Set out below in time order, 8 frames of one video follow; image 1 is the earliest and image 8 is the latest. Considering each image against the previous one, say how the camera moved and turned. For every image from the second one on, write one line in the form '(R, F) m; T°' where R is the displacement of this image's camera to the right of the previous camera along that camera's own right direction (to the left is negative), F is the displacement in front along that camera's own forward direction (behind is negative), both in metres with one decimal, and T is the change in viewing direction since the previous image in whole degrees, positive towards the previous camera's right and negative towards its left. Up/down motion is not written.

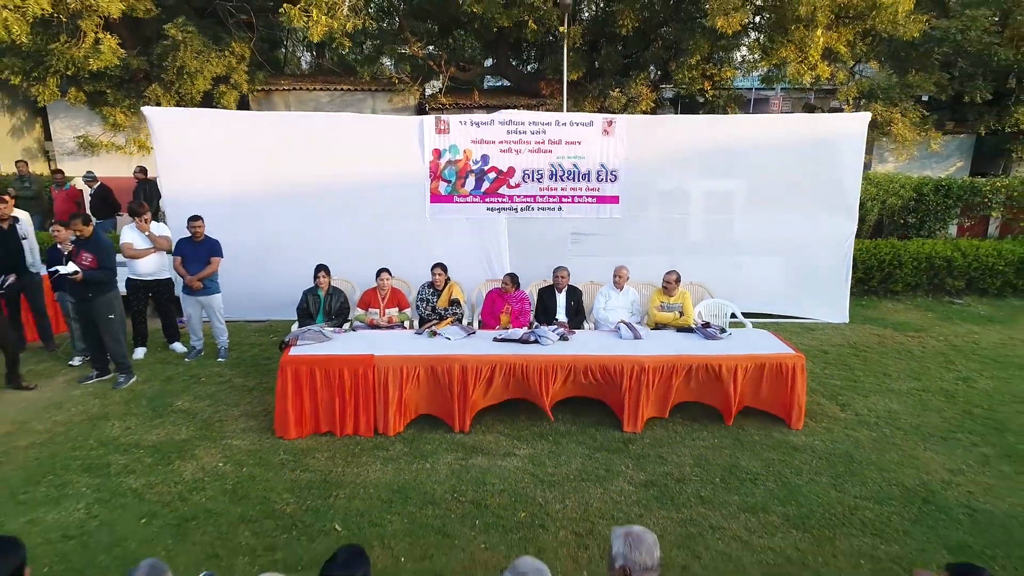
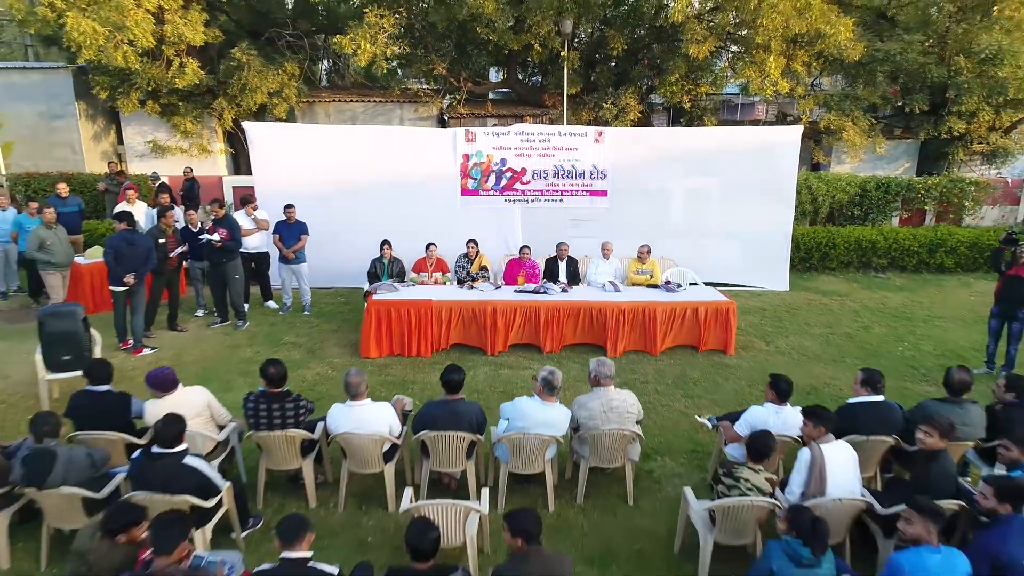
(-0.1, -1.9) m; 0°
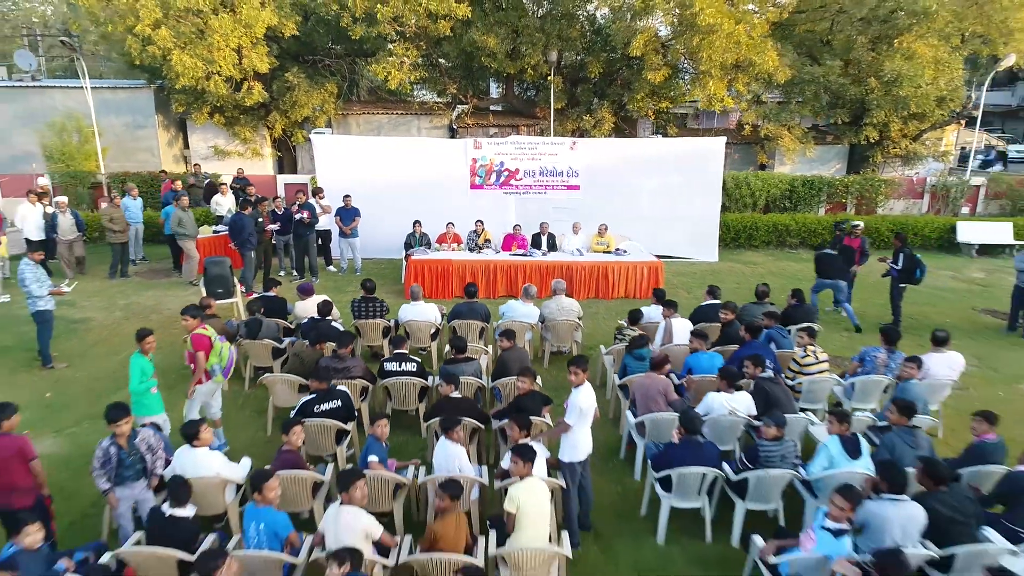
(+0.1, -2.9) m; 0°
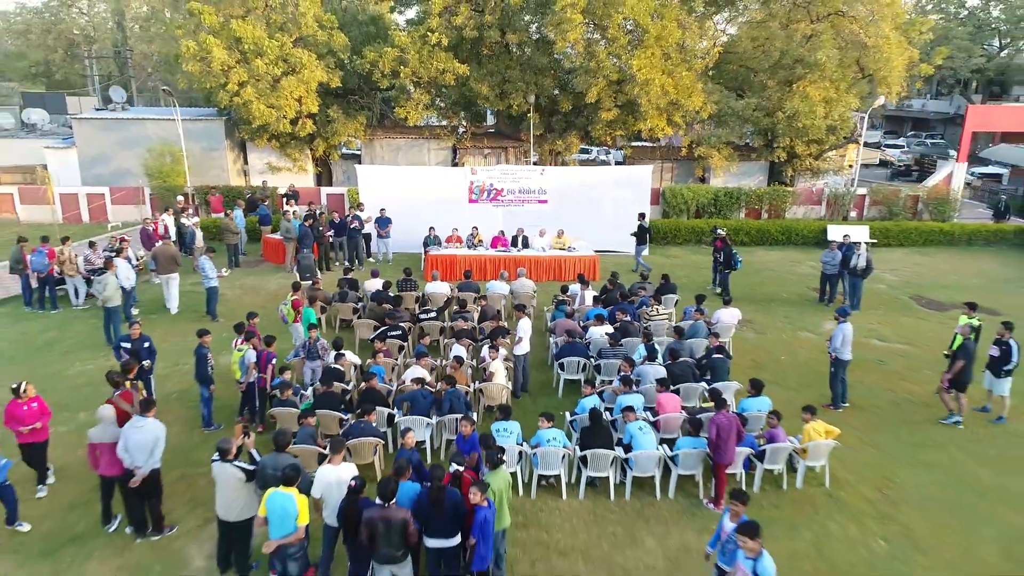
(+0.3, -4.6) m; 0°
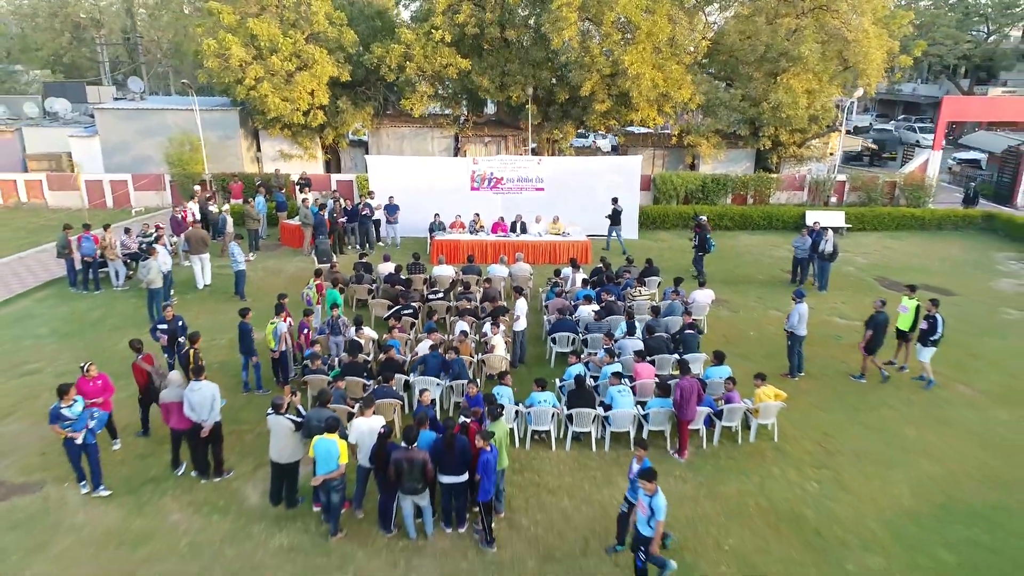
(0.0, -1.3) m; 0°
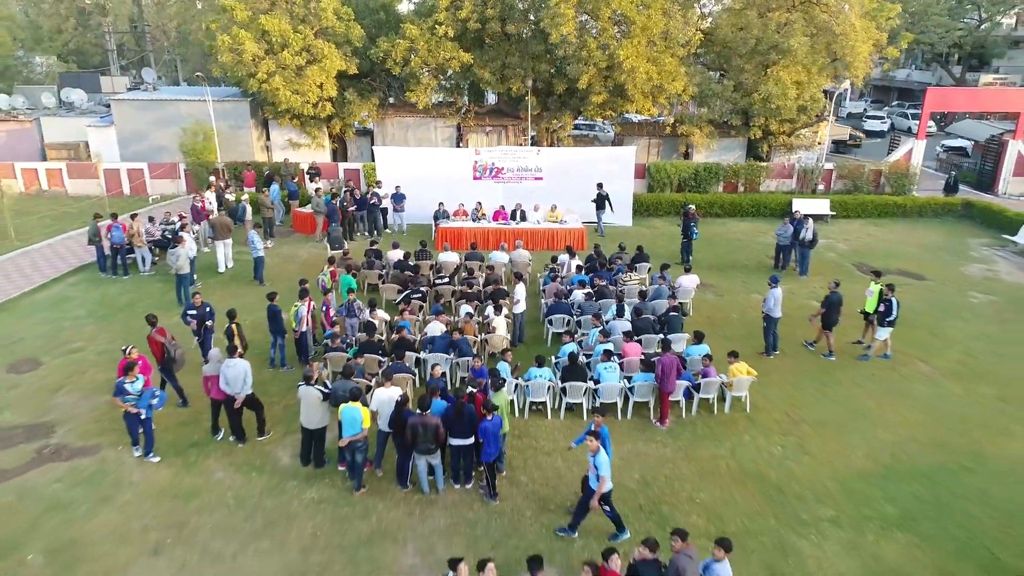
(0.0, -1.0) m; 0°
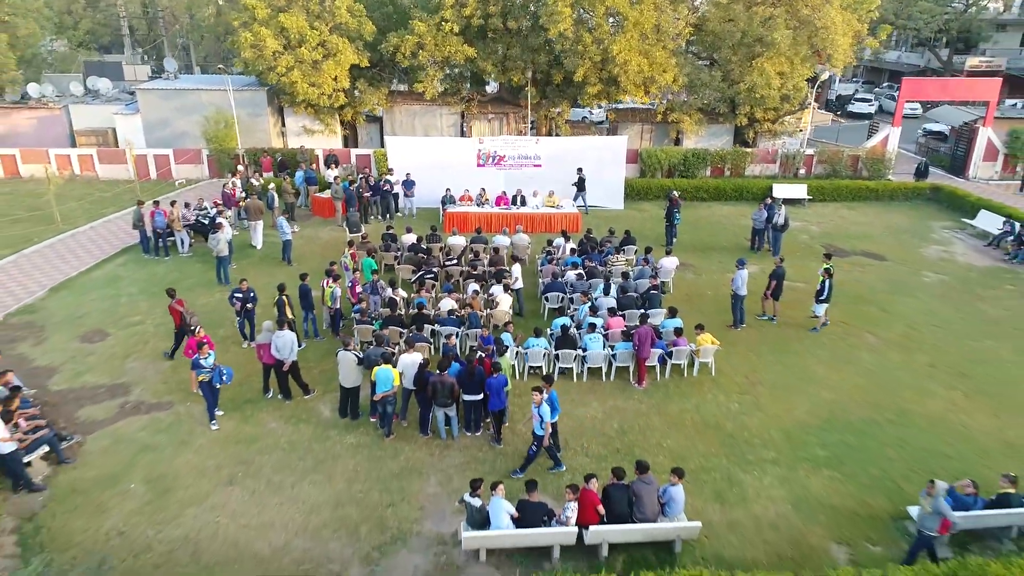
(0.0, -1.7) m; 0°
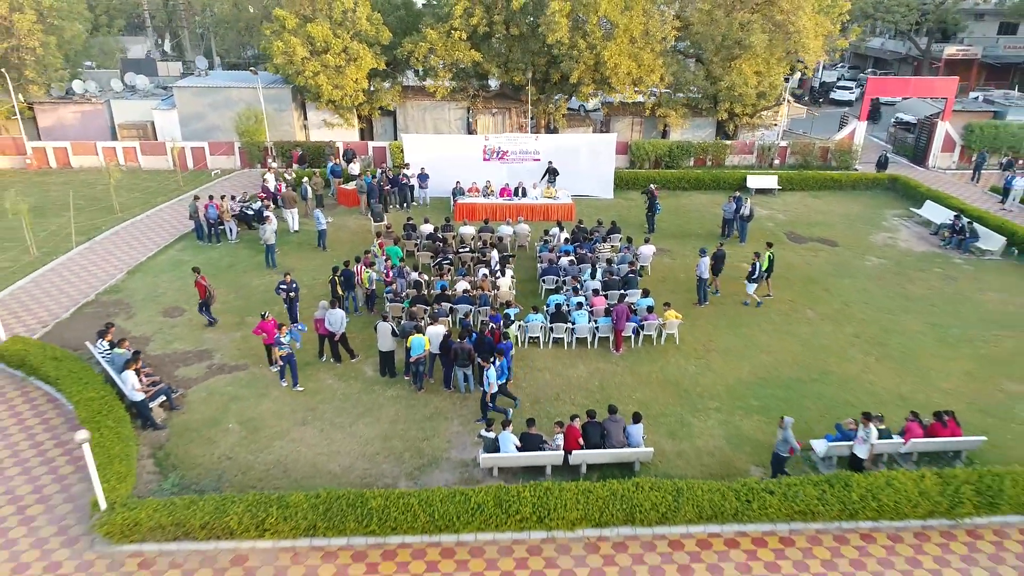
(-0.1, -2.7) m; 0°
